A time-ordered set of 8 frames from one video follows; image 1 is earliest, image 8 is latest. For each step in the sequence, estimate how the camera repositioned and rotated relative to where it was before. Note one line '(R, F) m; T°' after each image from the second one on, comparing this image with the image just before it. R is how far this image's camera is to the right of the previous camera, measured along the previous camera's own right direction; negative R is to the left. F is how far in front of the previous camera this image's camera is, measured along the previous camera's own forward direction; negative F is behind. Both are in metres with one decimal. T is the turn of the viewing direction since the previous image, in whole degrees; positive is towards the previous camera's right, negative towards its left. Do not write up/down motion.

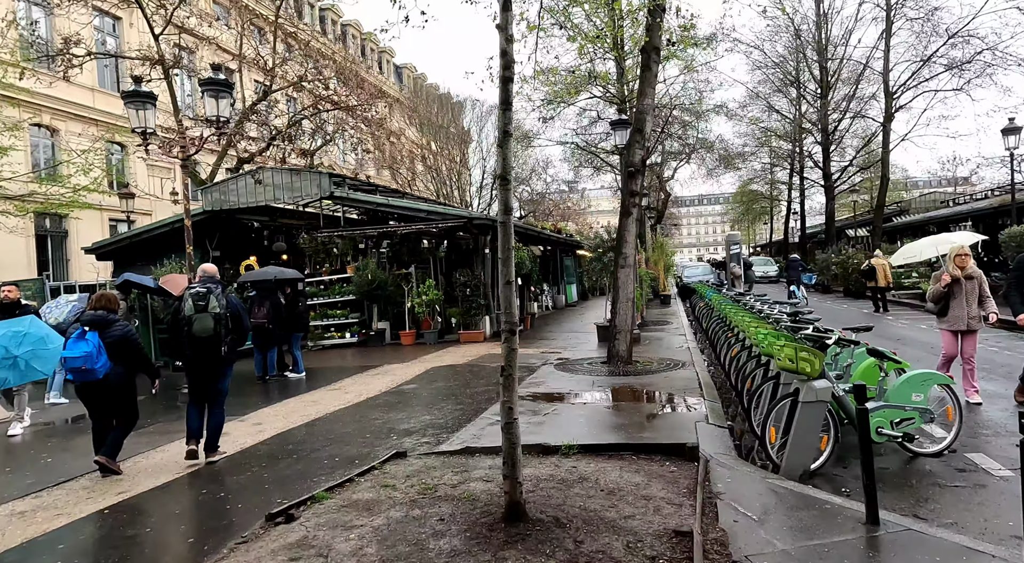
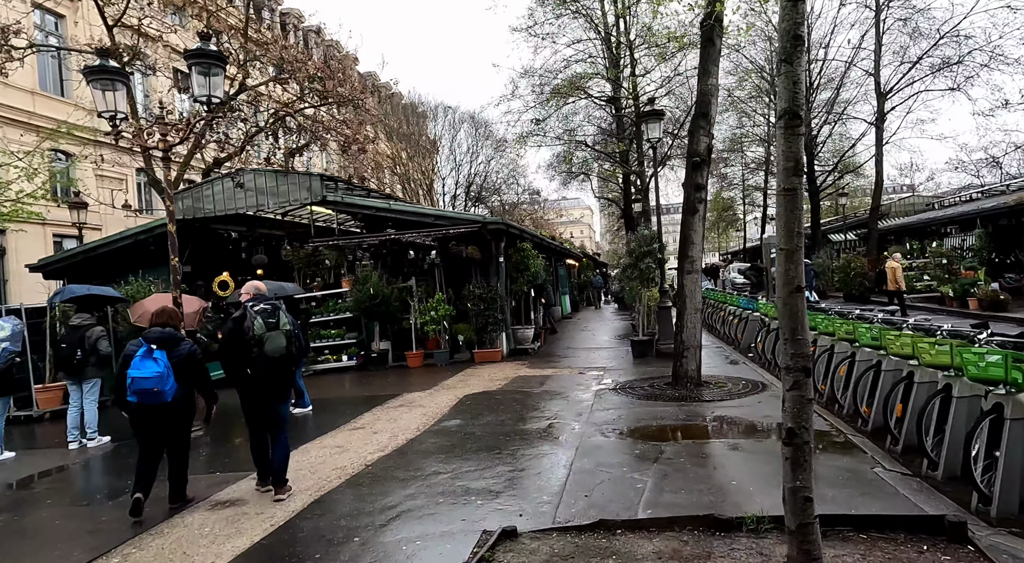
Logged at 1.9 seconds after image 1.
(-1.2, +1.5) m; +4°
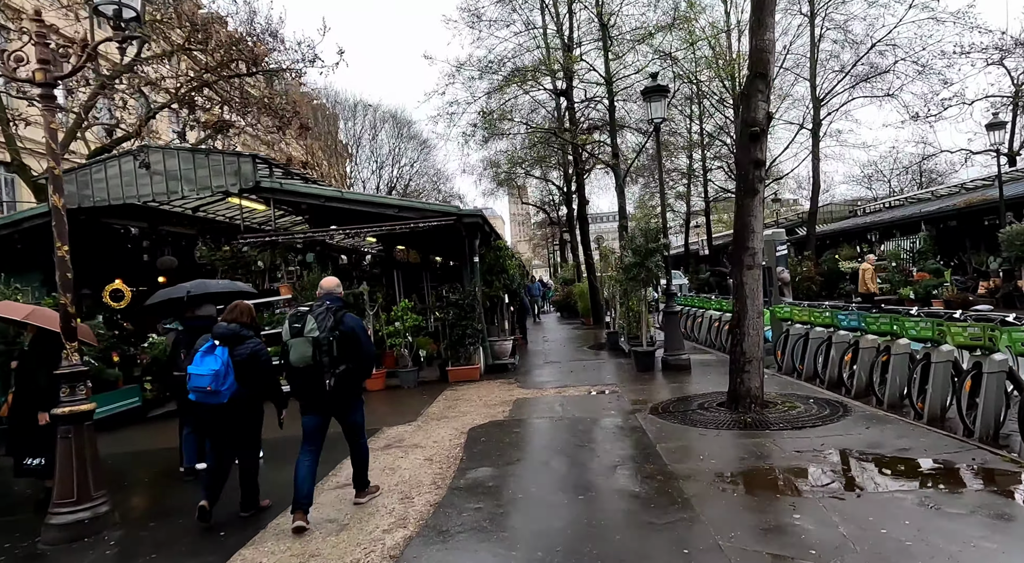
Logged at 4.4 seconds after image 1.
(-1.2, +2.0) m; +8°
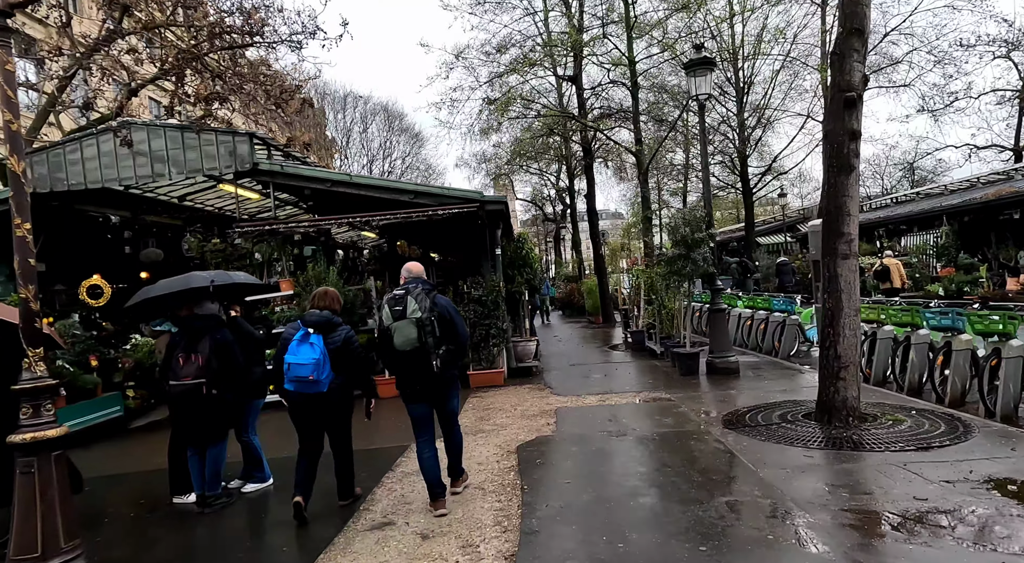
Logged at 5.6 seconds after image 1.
(-0.6, +1.0) m; +1°
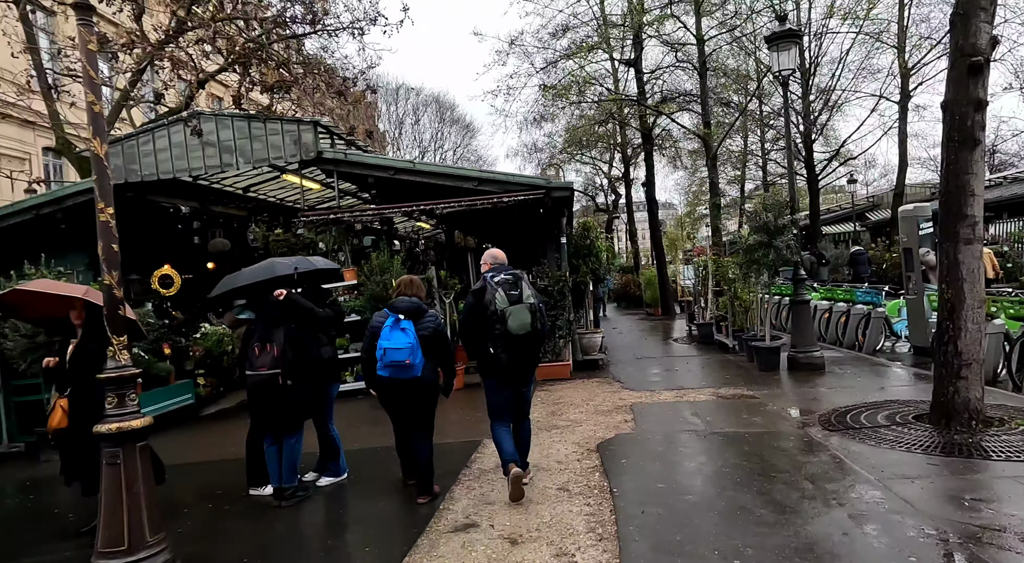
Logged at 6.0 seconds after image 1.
(-0.3, +0.3) m; -4°
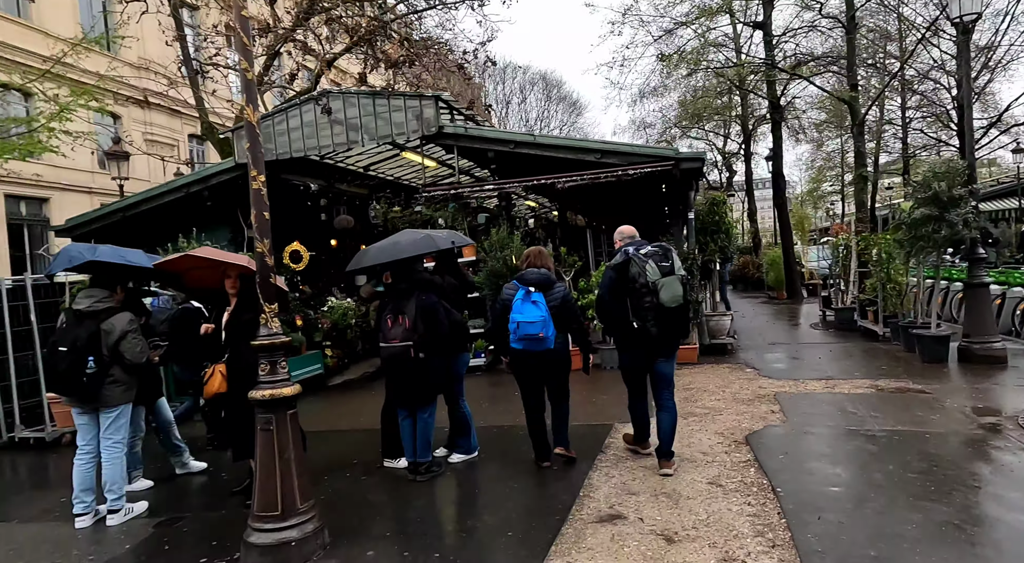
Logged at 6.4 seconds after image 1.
(-0.3, +0.3) m; -9°
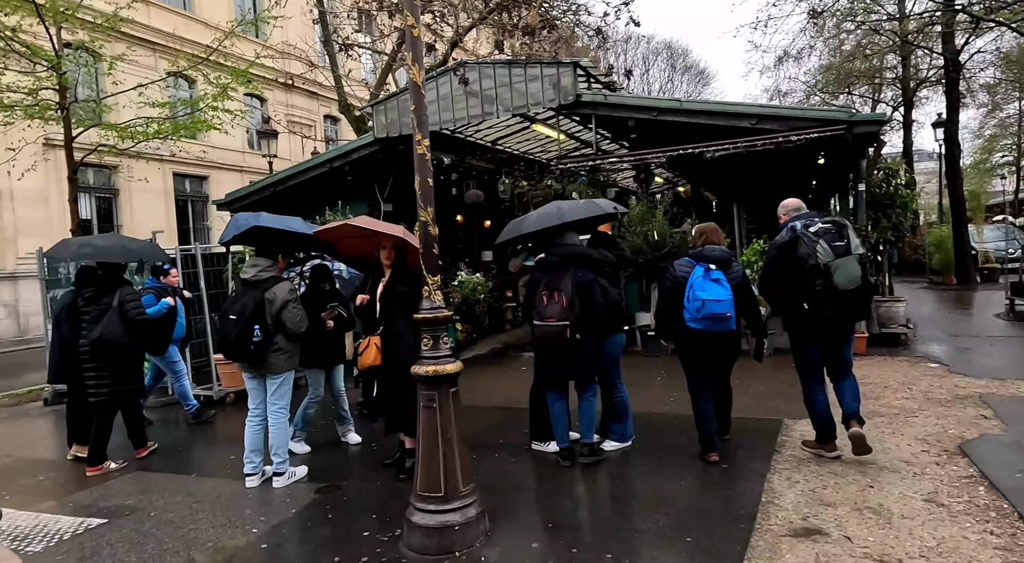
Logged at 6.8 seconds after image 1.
(-0.4, +0.3) m; -10°
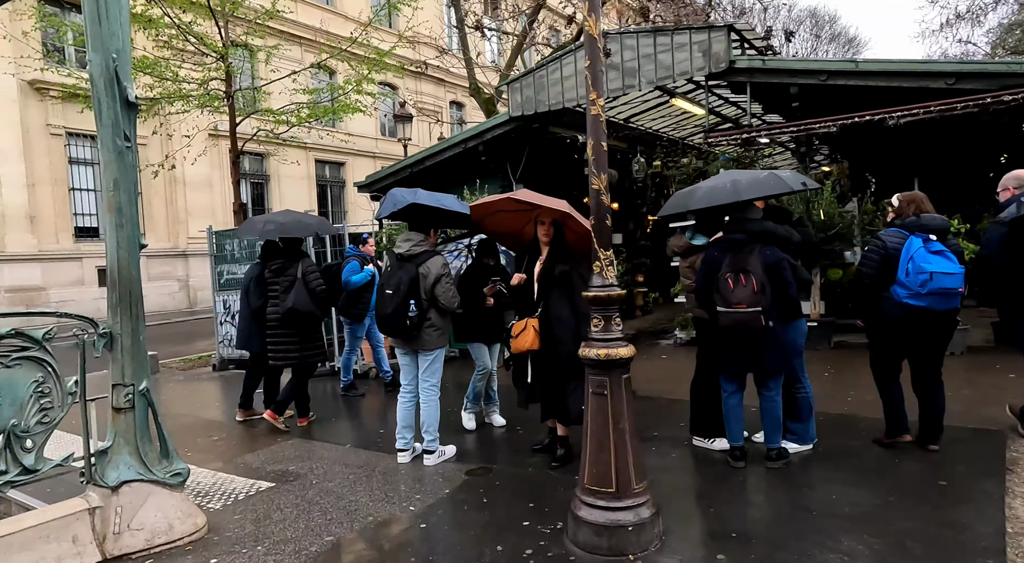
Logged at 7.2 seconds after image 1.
(-0.3, +0.3) m; -11°
